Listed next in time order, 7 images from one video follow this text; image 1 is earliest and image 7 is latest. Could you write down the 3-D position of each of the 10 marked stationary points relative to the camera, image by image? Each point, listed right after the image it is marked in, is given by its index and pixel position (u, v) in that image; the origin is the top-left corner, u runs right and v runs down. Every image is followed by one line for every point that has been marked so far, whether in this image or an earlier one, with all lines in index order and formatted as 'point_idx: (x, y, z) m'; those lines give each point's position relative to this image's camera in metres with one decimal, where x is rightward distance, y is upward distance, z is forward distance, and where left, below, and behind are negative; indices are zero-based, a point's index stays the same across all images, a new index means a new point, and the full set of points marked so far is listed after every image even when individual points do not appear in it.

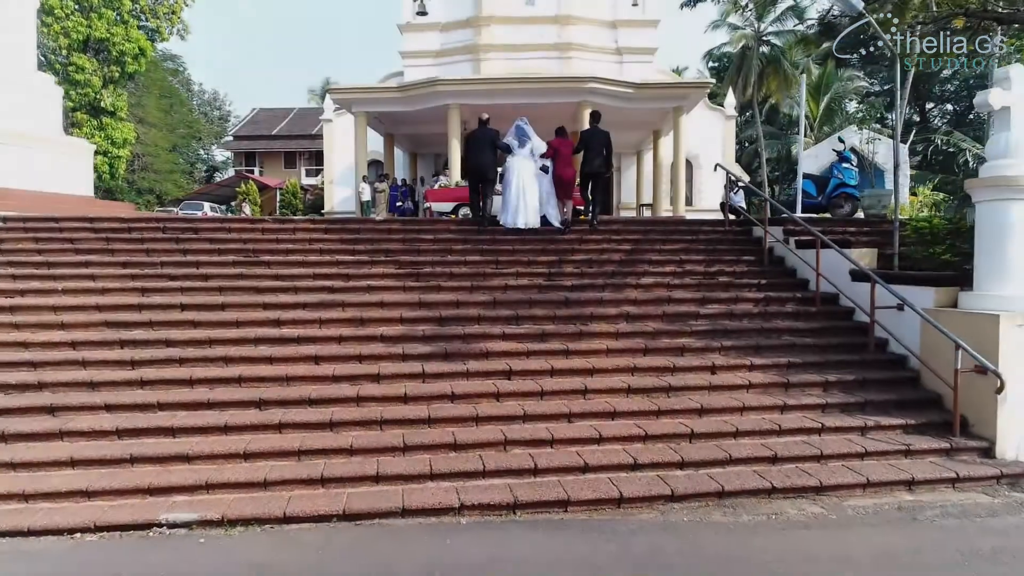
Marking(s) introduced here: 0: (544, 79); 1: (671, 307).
0: (+0.9, +6.0, +18.5) m
1: (+1.8, -0.2, +7.1) m
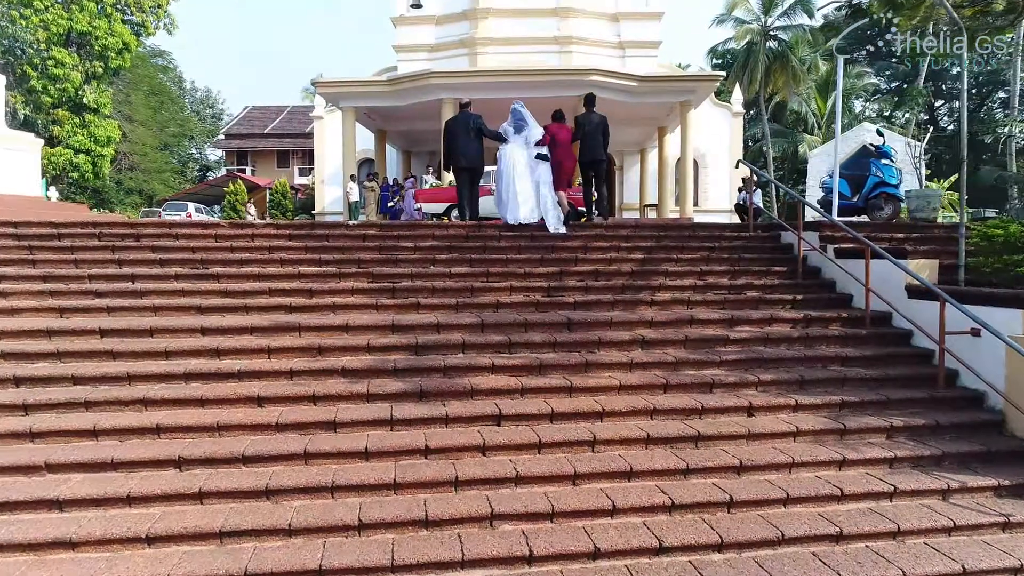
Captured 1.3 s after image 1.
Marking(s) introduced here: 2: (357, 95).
0: (+0.8, +5.9, +17.4) m
1: (+1.7, -0.4, +6.0) m
2: (-4.6, +5.7, +18.9) m
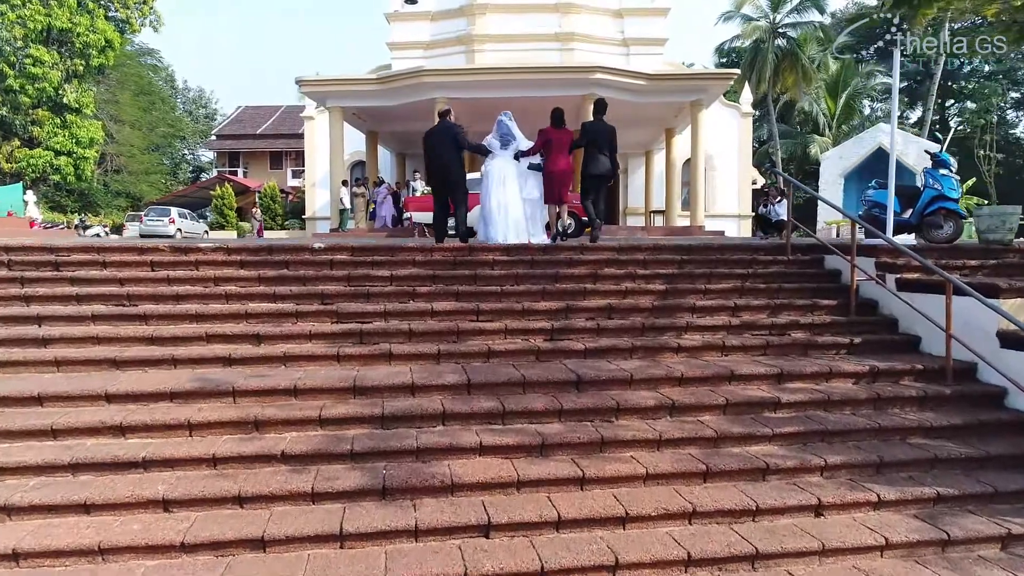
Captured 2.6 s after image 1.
0: (+0.8, +5.5, +16.2) m
1: (+1.7, -0.7, +4.8) m
2: (-4.7, +5.3, +17.7) m
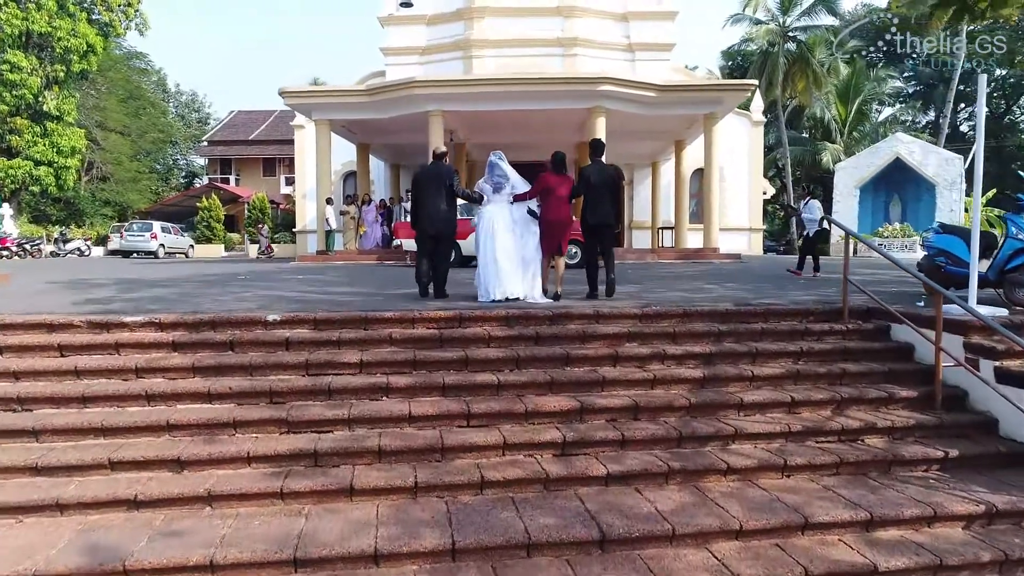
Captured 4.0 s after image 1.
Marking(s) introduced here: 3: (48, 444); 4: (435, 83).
0: (+0.8, +4.9, +15.0) m
1: (+1.7, -1.4, +3.6) m
2: (-4.7, +4.7, +16.5) m
3: (-2.9, -1.0, +4.1) m
4: (-1.8, +4.9, +15.2) m
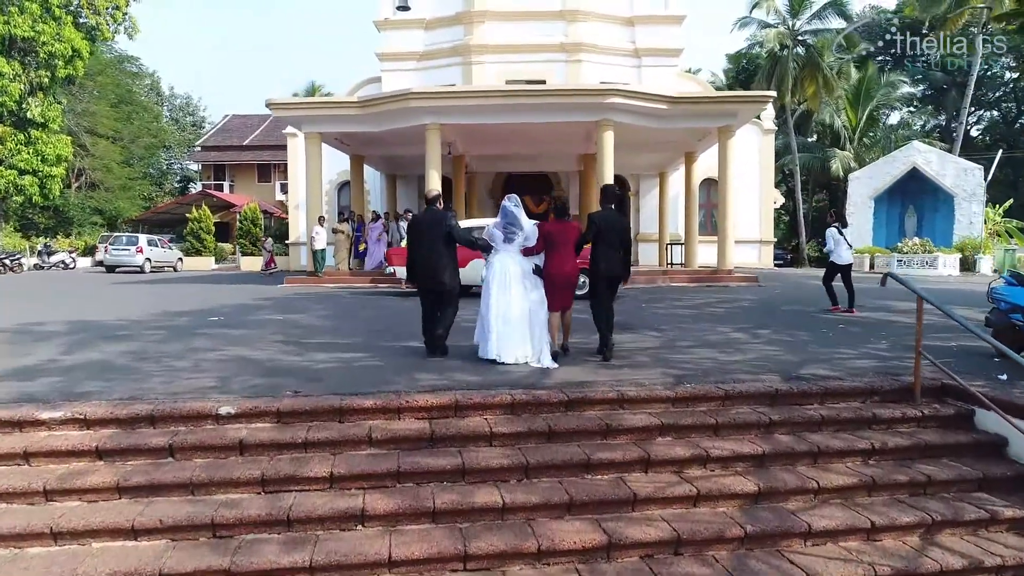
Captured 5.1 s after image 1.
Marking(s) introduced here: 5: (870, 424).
0: (+0.8, +4.3, +14.0) m
1: (+1.7, -2.0, +2.6) m
2: (-4.6, +4.1, +15.5) m
3: (-2.9, -1.5, +3.1) m
4: (-1.8, +4.3, +14.3) m
5: (+2.6, -1.0, +4.6) m
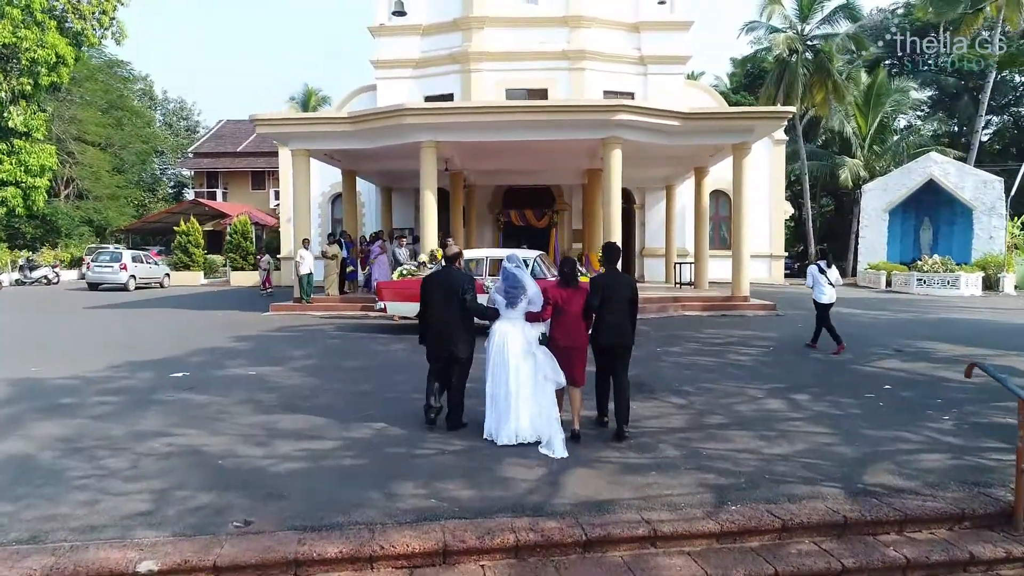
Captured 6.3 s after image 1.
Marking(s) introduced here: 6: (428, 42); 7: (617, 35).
0: (+0.8, +3.7, +13.0) m
1: (+1.7, -2.6, +1.6) m
2: (-4.6, +3.5, +14.6) m
3: (-2.9, -2.2, +2.1) m
4: (-1.8, +3.7, +13.3) m
5: (+2.6, -1.6, +3.7) m
6: (-2.5, +7.1, +18.7) m
7: (+3.0, +7.2, +18.3) m
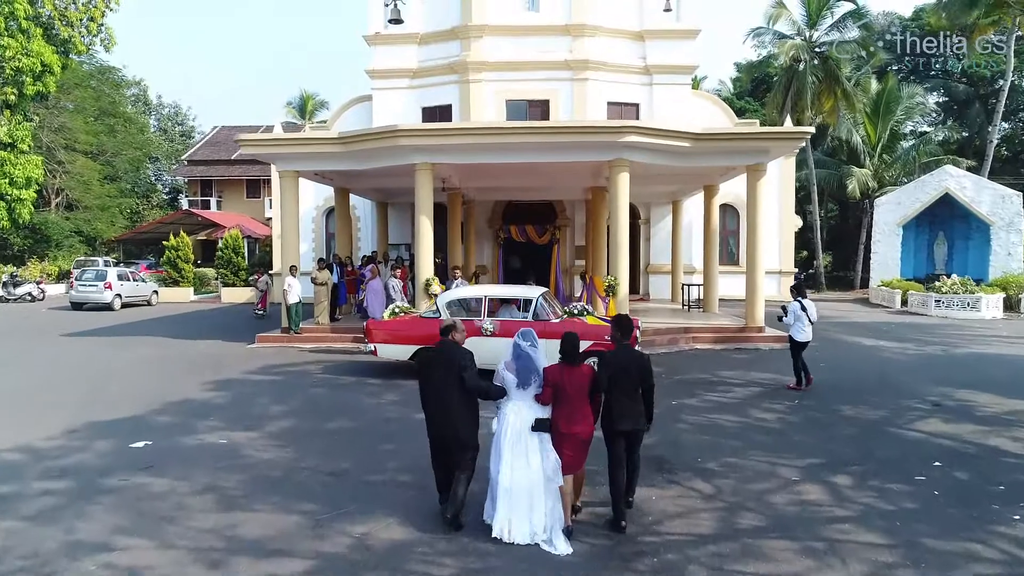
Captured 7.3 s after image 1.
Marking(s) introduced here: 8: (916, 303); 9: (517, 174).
0: (+0.8, +3.0, +12.2) m
1: (+1.7, -3.2, +0.8) m
2: (-4.6, +2.8, +13.7) m
3: (-2.9, -2.8, +1.3) m
4: (-1.8, +3.0, +12.5) m
5: (+2.6, -2.2, +2.8) m
6: (-2.5, +6.5, +17.9) m
7: (+3.0, +6.6, +17.5) m
8: (+12.3, -0.5, +19.5) m
9: (+0.1, +2.7, +15.2) m
